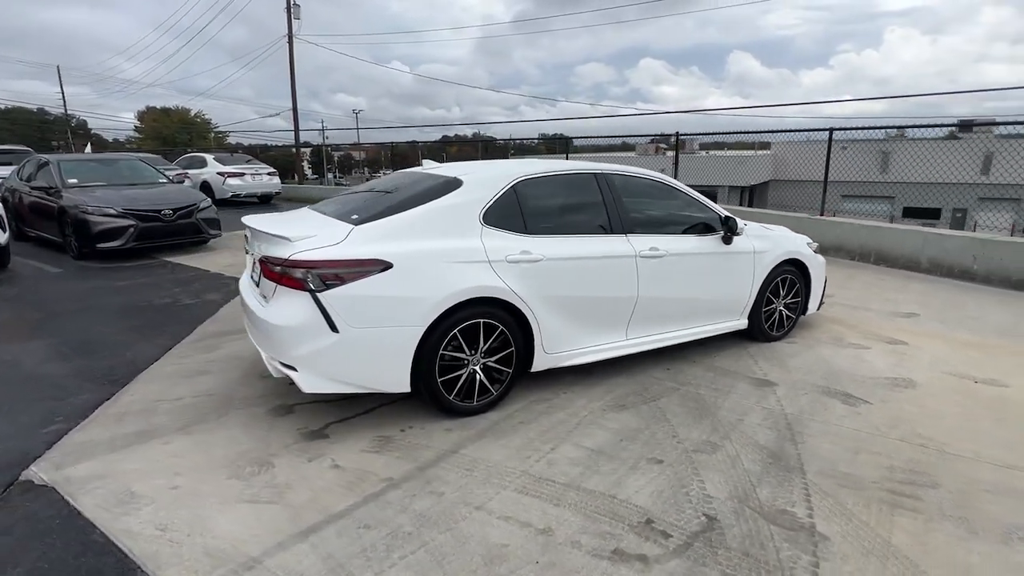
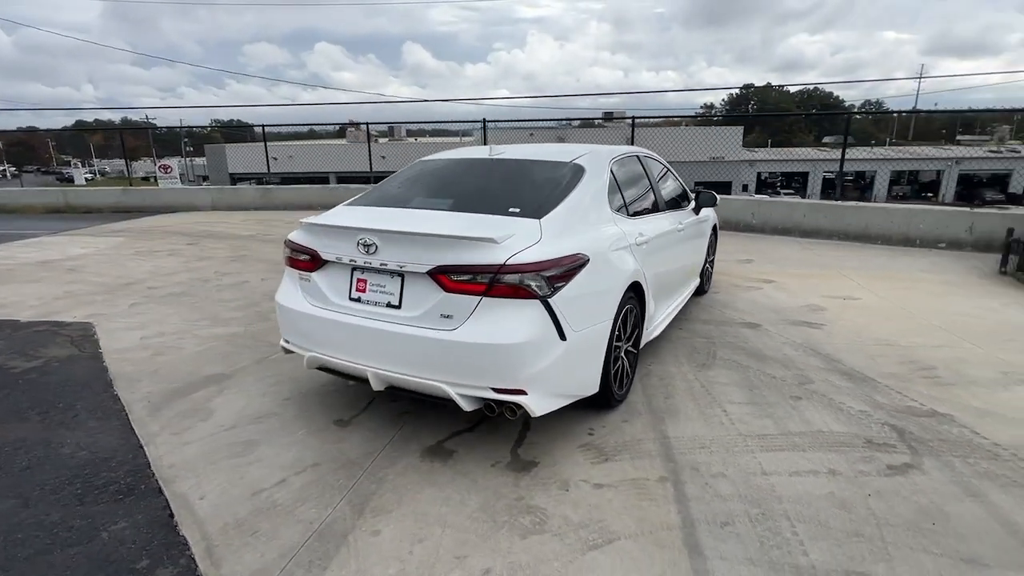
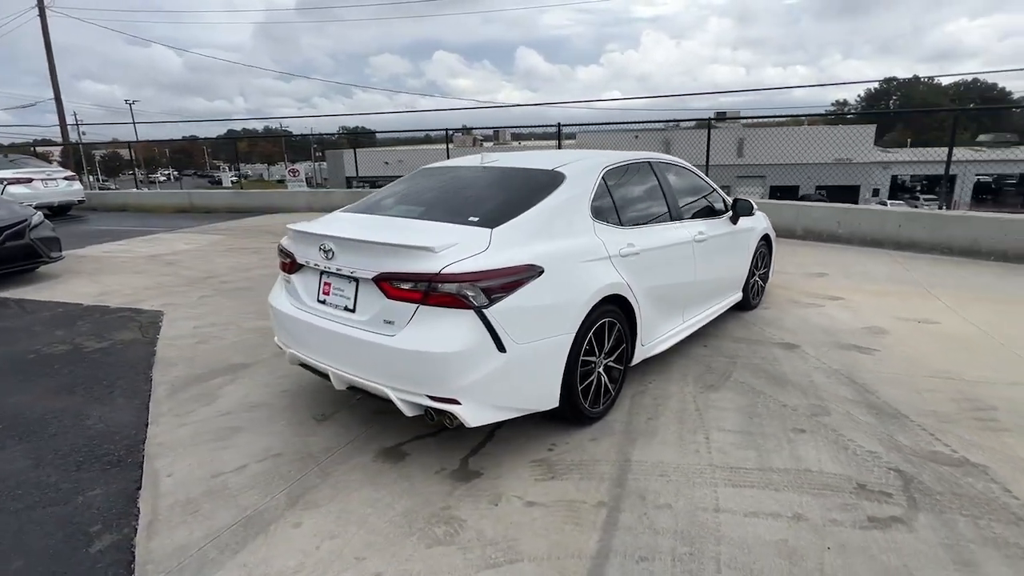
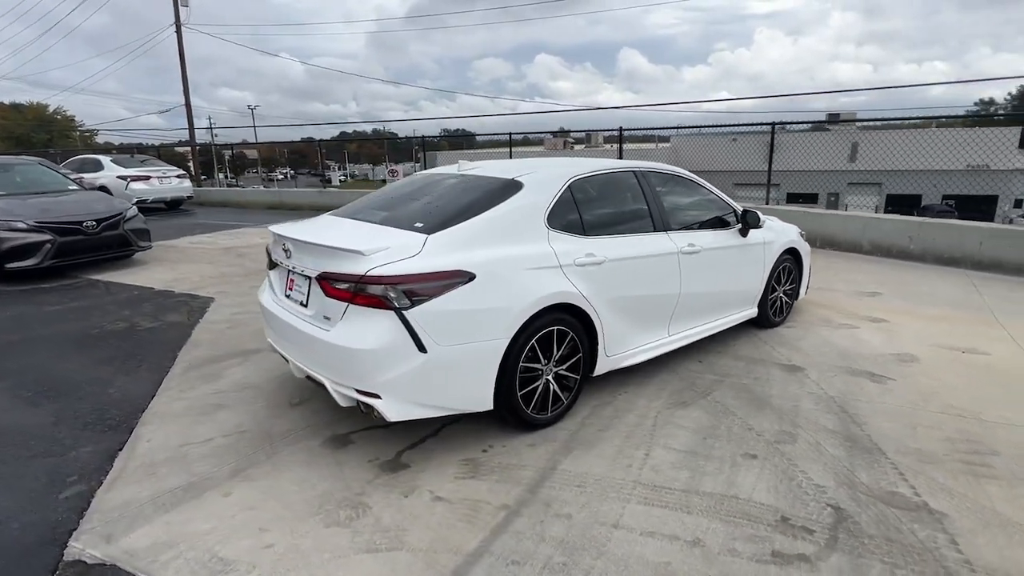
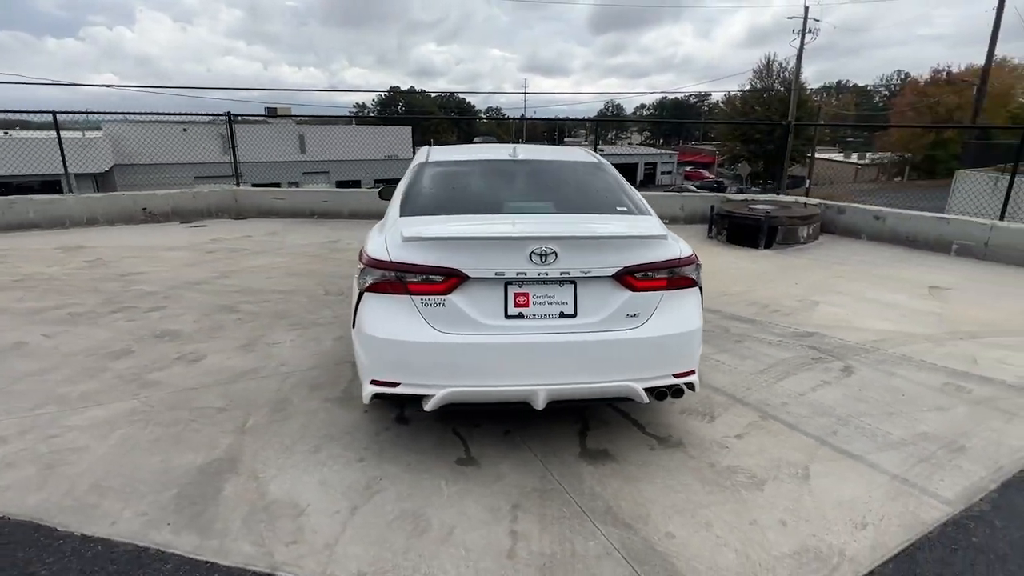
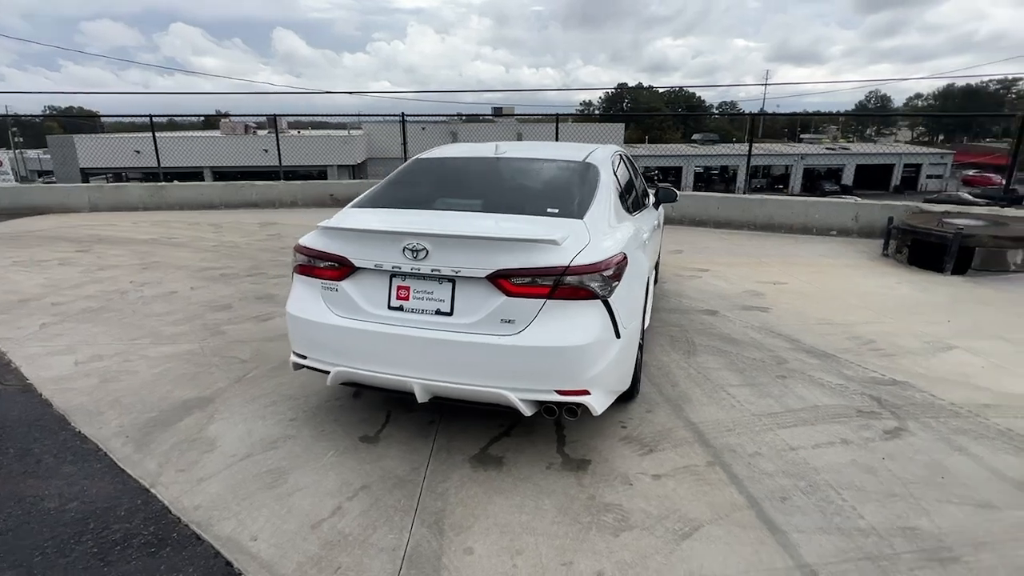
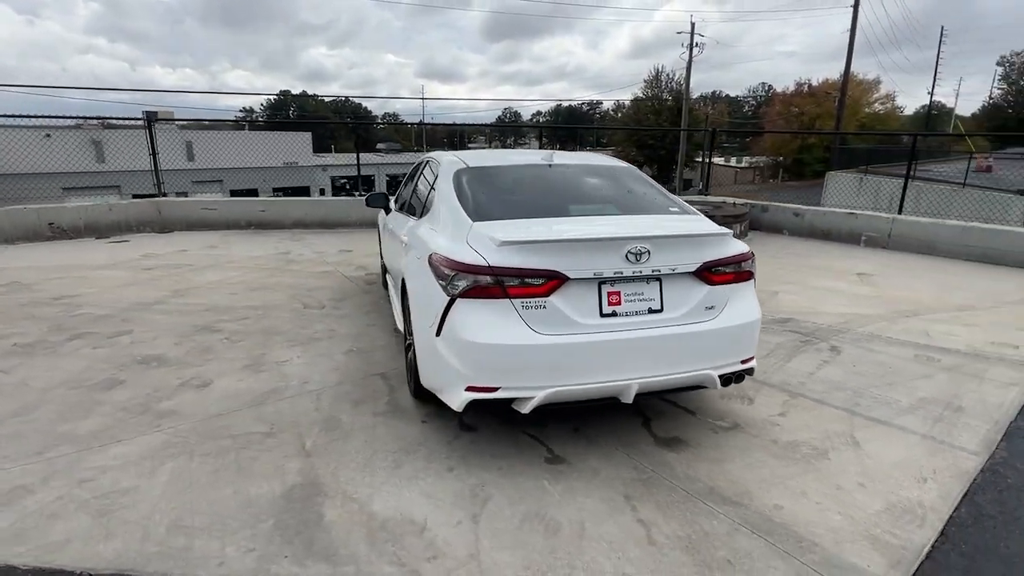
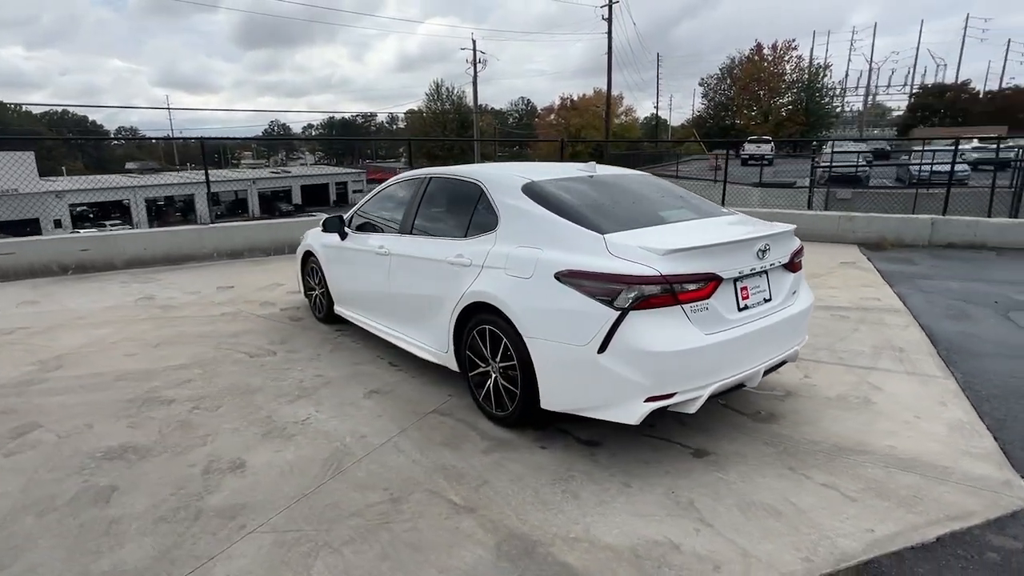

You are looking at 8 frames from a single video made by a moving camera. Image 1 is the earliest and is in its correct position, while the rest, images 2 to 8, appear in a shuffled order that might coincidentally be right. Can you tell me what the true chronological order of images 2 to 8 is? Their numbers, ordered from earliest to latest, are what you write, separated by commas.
4, 3, 2, 6, 5, 7, 8
